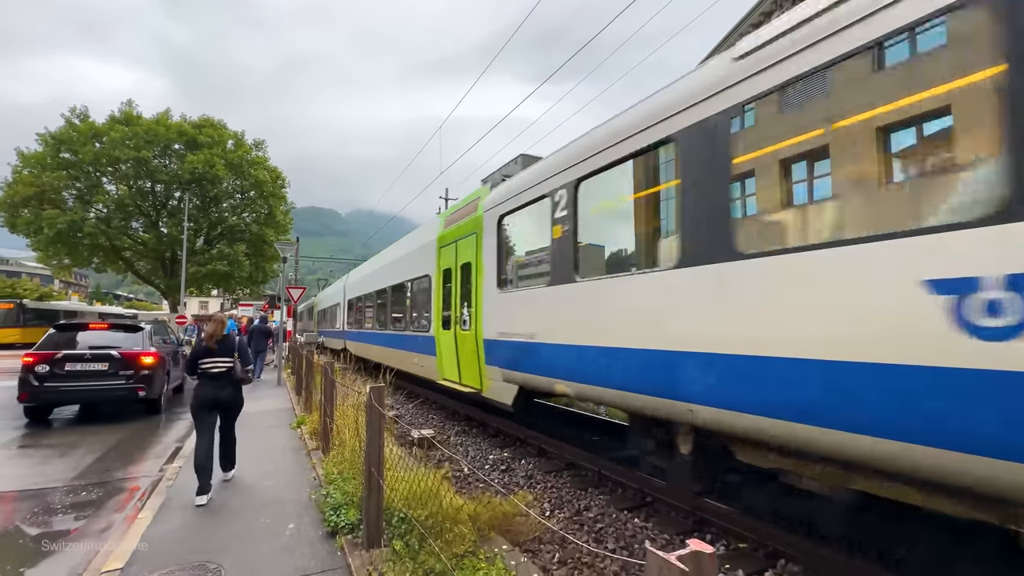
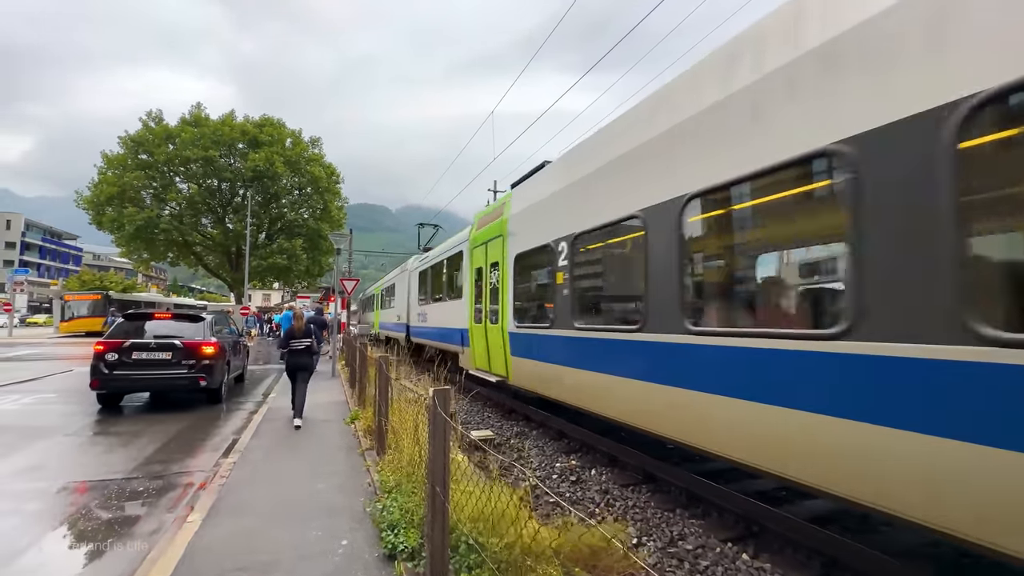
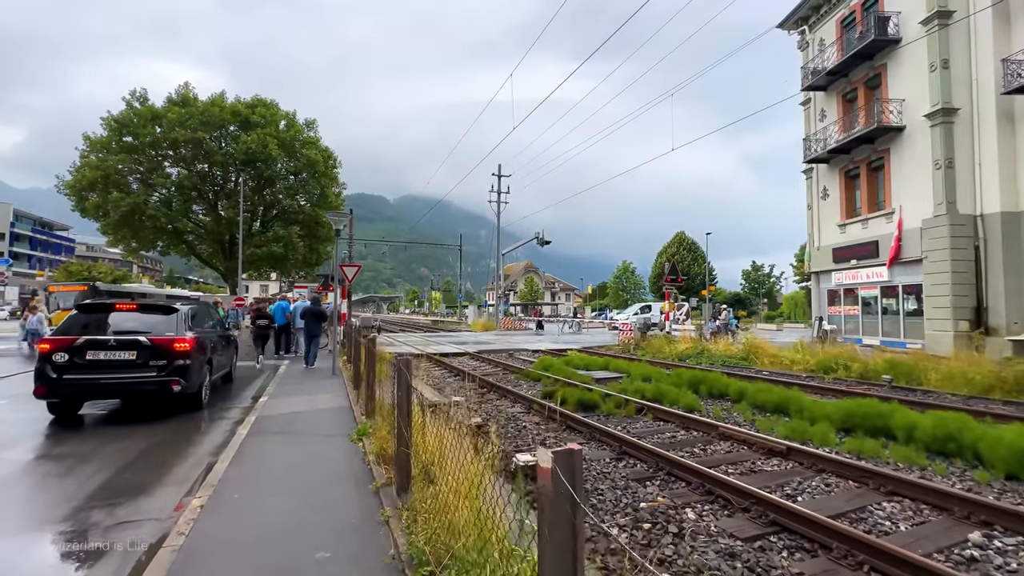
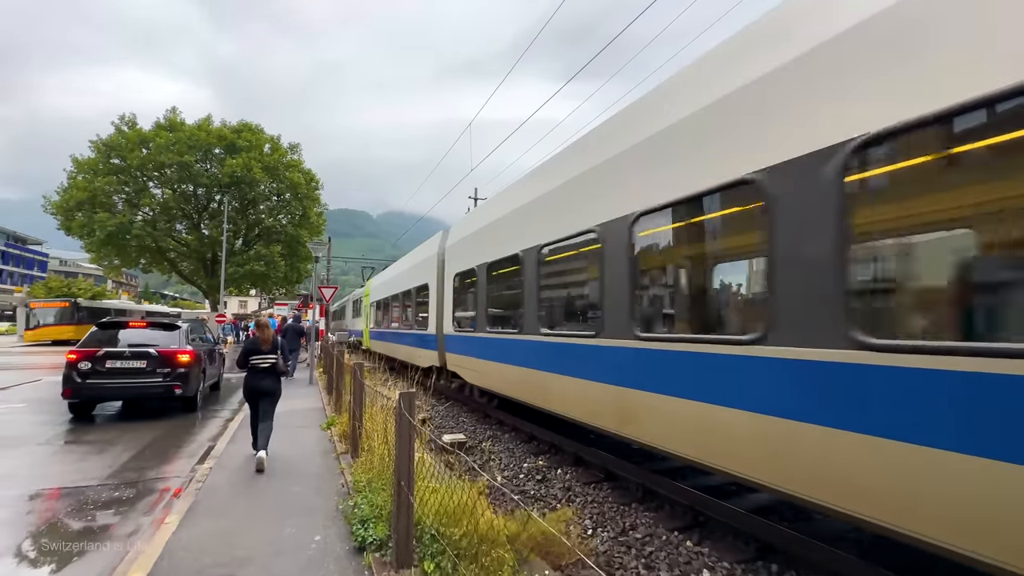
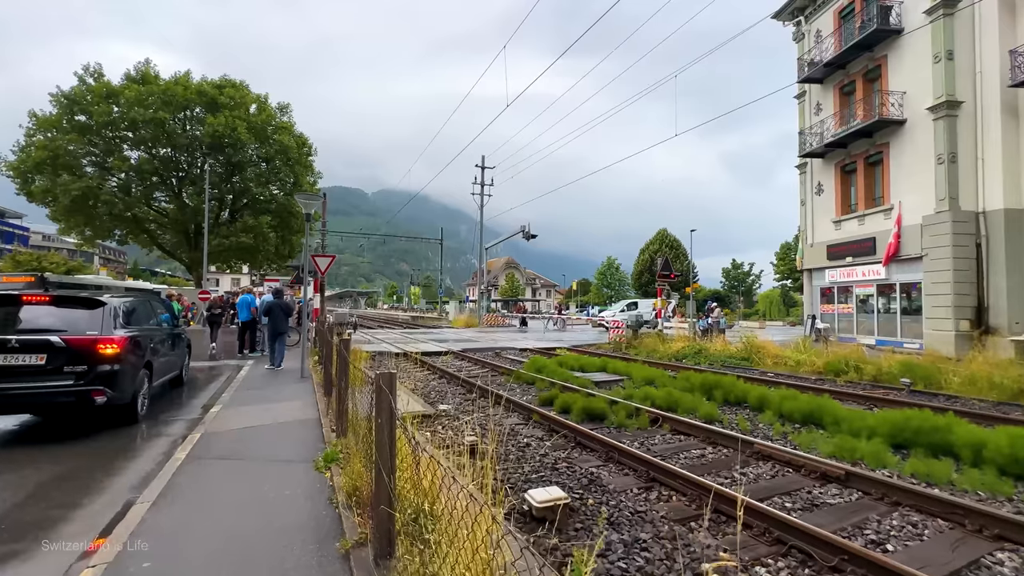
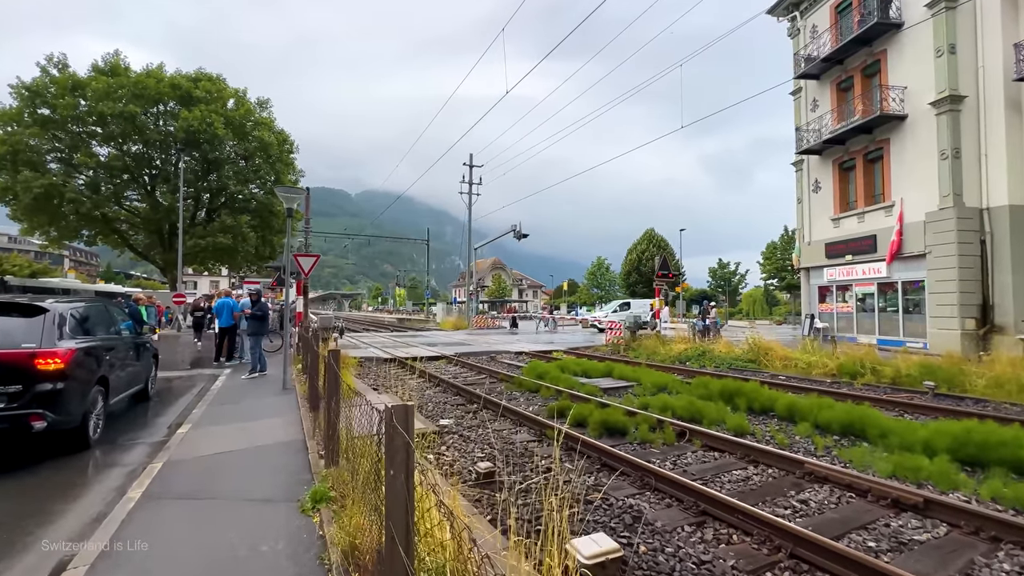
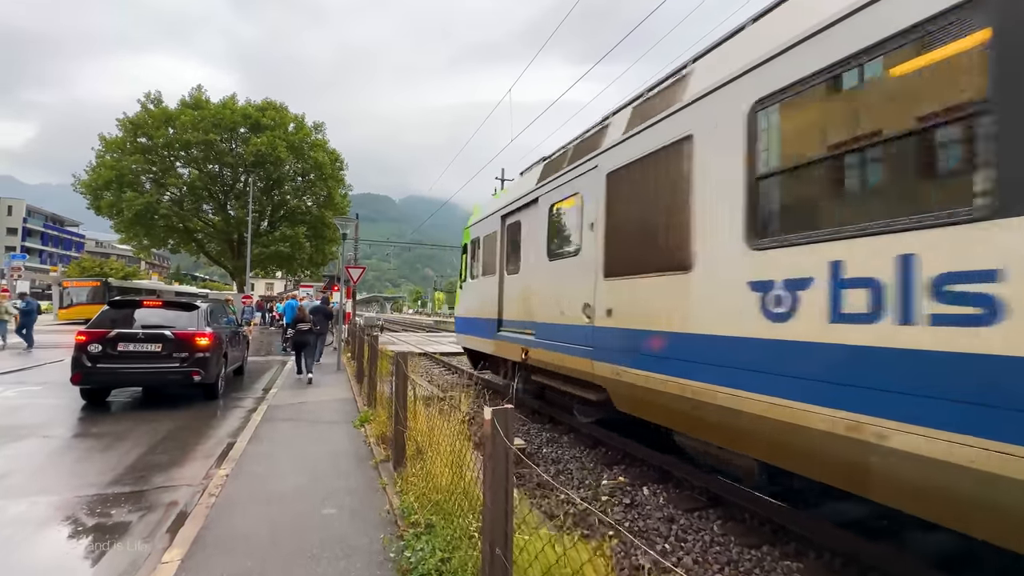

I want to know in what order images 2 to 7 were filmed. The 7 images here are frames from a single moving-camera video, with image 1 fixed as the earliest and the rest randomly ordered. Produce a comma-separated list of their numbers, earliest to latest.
4, 2, 7, 3, 5, 6
